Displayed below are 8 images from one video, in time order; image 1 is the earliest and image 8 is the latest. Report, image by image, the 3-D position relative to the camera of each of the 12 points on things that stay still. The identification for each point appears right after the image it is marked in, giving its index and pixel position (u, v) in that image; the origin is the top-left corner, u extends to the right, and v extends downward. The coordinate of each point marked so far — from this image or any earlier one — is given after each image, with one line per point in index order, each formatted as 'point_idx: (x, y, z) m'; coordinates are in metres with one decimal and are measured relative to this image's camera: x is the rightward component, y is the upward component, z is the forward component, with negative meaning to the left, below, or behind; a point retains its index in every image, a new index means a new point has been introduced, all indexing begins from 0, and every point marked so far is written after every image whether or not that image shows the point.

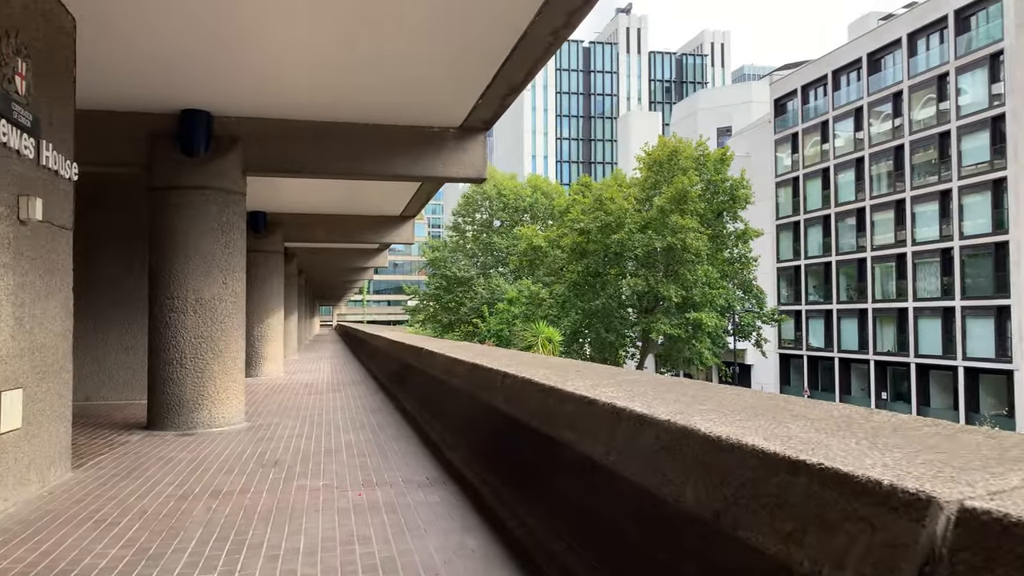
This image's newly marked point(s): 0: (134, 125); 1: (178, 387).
0: (-4.0, +1.7, +8.7) m
1: (-3.5, -1.0, +8.5) m
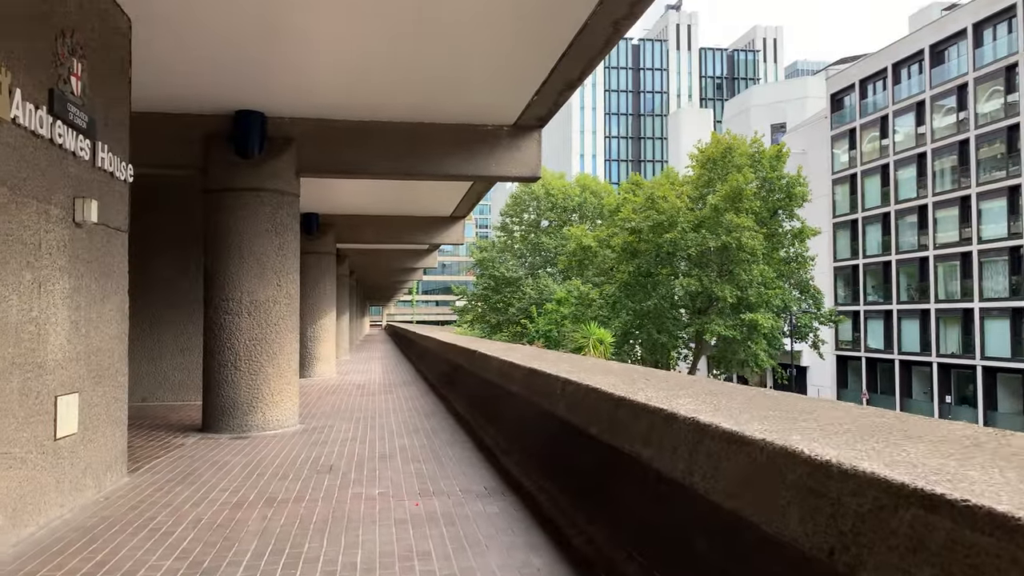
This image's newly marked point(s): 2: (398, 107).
0: (-3.5, +1.7, +8.7) m
1: (-2.9, -1.1, +8.5) m
2: (-1.2, +1.9, +8.8) m
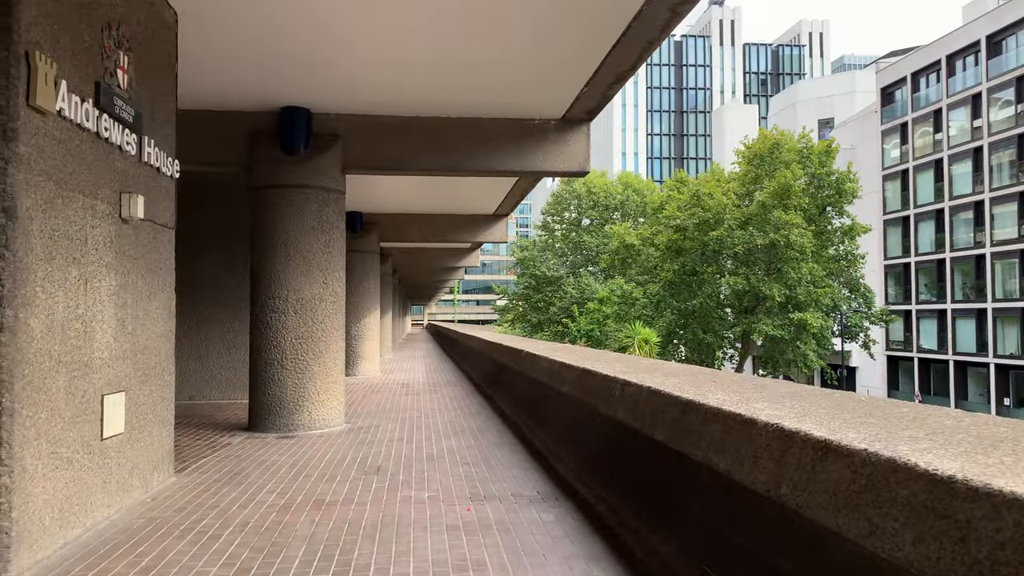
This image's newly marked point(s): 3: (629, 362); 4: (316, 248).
0: (-2.9, +1.7, +8.7) m
1: (-2.4, -1.0, +8.4) m
2: (-0.7, +1.9, +8.6) m
3: (+0.8, -0.5, +5.6) m
4: (-2.0, +0.4, +8.5) m
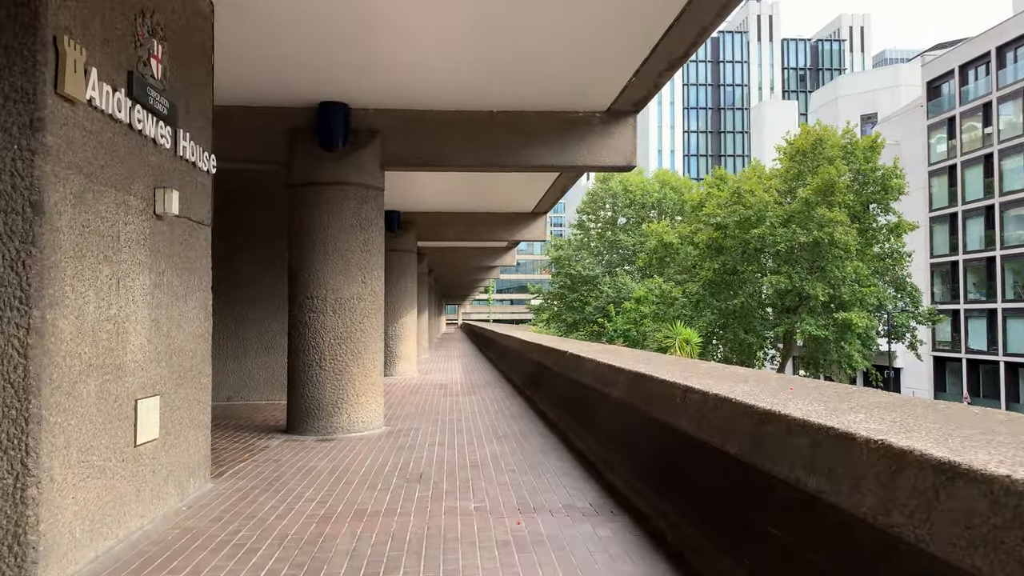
0: (-2.5, +1.7, +8.5) m
1: (-1.9, -1.0, +8.2) m
2: (-0.3, +2.0, +8.3) m
3: (+1.1, -0.5, +5.3) m
4: (-1.6, +0.4, +8.3) m
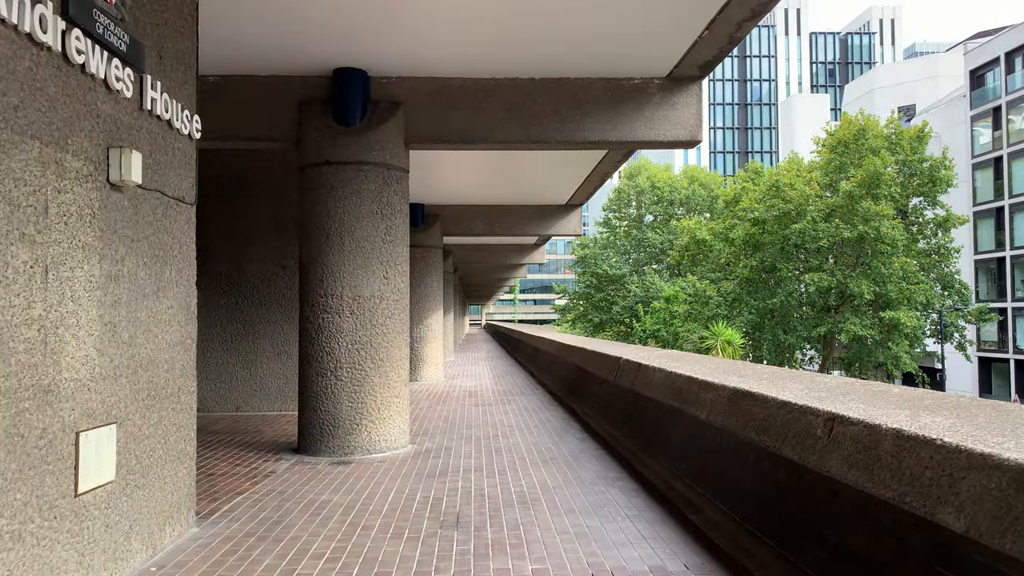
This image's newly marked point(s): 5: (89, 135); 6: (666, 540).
0: (-2.1, +1.8, +7.4) m
1: (-1.5, -1.0, +7.0) m
2: (+0.1, +2.0, +7.1) m
3: (+1.5, -0.5, +4.1) m
4: (-1.2, +0.5, +7.1) m
5: (-1.7, +0.6, +3.3) m
6: (+0.8, -1.3, +4.4) m
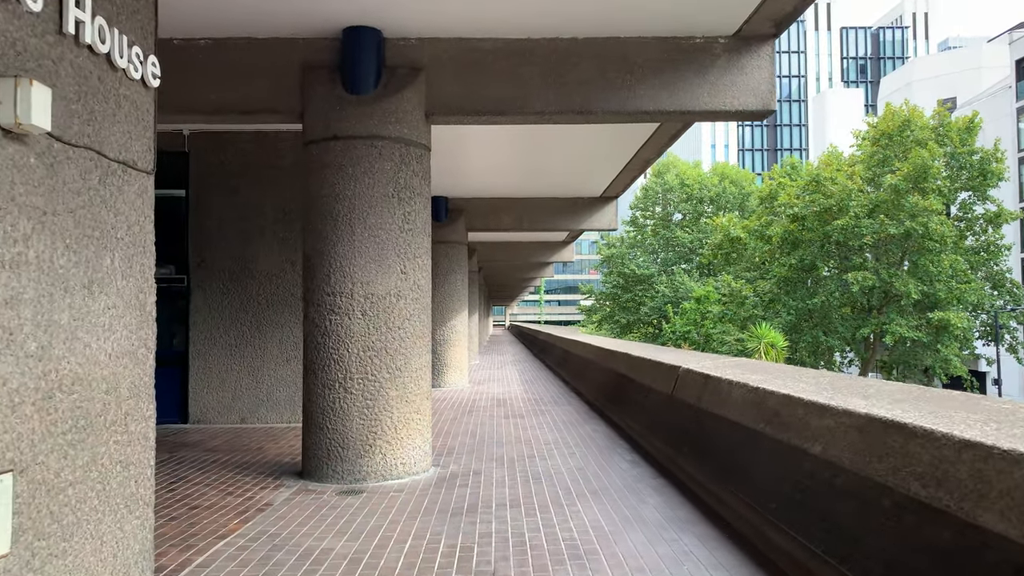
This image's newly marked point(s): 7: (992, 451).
0: (-1.8, +1.8, +6.3) m
1: (-1.2, -1.0, +6.0) m
2: (+0.4, +2.0, +6.0) m
3: (+1.7, -0.4, +2.9) m
4: (-0.9, +0.5, +6.1) m
5: (-1.5, +0.6, +2.3) m
6: (+1.0, -1.3, +3.2) m
7: (+1.4, -0.5, +2.4) m
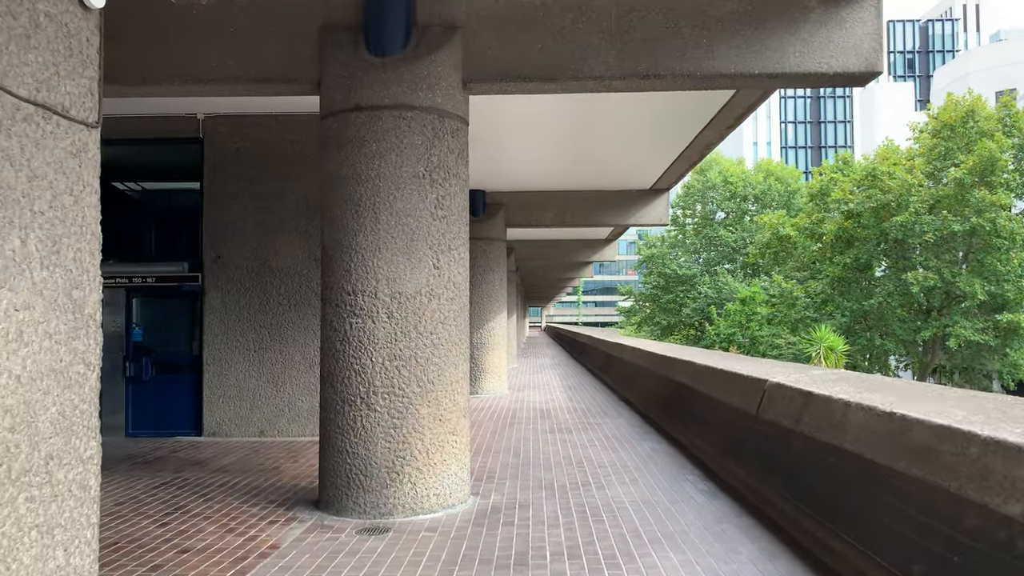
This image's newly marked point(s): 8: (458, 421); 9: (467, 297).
0: (-1.4, +1.8, +5.4) m
1: (-0.9, -1.0, +5.0) m
2: (+0.8, +2.0, +5.0) m
3: (+1.9, -0.4, +1.9) m
4: (-0.6, +0.5, +5.1) m
5: (-1.3, +0.7, +1.3) m
6: (+1.2, -1.3, +2.2) m
7: (+1.5, -0.4, +1.3) m
8: (-0.4, -0.9, +5.3) m
9: (-0.3, -0.1, +5.4) m
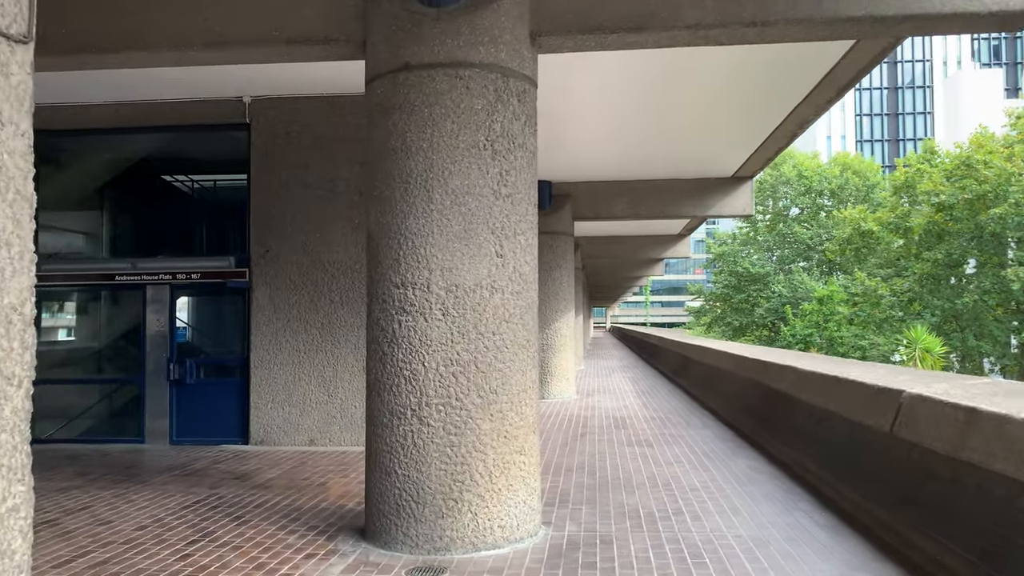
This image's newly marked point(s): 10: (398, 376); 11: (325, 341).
0: (-1.0, +1.8, +4.7) m
1: (-0.5, -0.9, +4.3) m
2: (+1.1, +2.1, +4.1) m
3: (+2.0, -0.4, +0.9) m
4: (-0.2, +0.5, +4.3) m
5: (-1.2, +0.7, +0.6) m
6: (+1.4, -1.2, +1.3) m
7: (+1.7, -0.4, +0.4) m
8: (+0.1, -0.8, +4.5) m
9: (+0.1, 0.0, +4.5) m
10: (-0.6, -0.5, +4.3) m
11: (-1.8, -0.5, +7.8) m
